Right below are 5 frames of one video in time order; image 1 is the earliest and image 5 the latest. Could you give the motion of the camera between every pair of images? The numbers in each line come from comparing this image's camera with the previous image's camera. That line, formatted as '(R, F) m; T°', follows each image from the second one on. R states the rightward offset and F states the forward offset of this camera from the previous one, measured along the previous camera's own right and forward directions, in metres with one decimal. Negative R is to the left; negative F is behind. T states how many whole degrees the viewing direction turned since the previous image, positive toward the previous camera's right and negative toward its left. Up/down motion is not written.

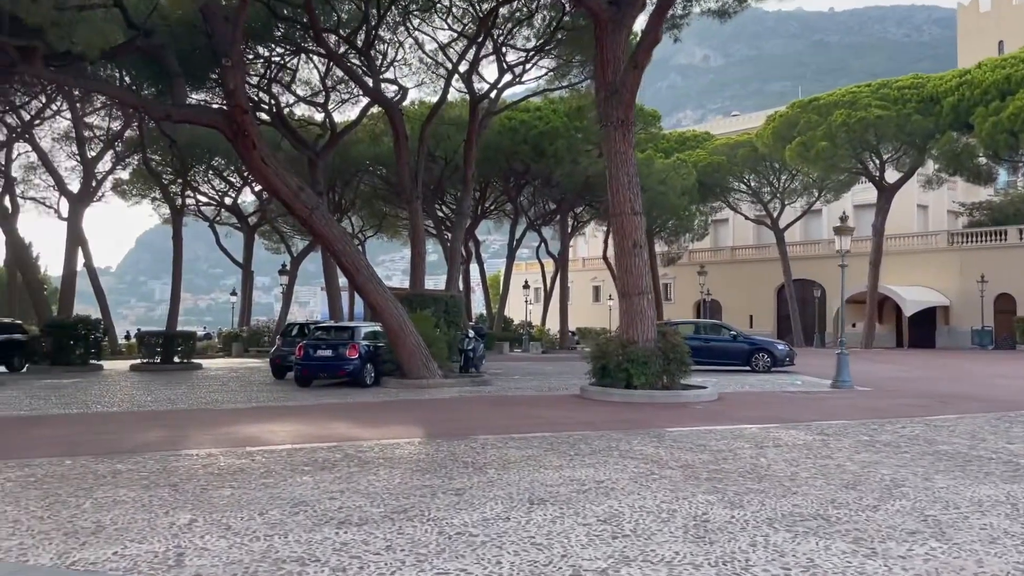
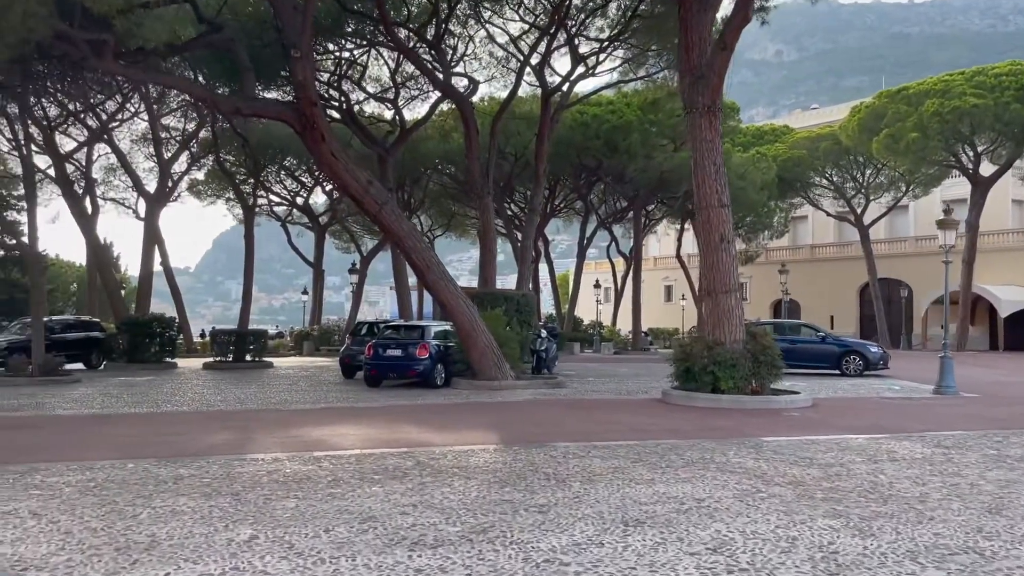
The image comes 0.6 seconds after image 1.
(-0.2, +0.7) m; -5°
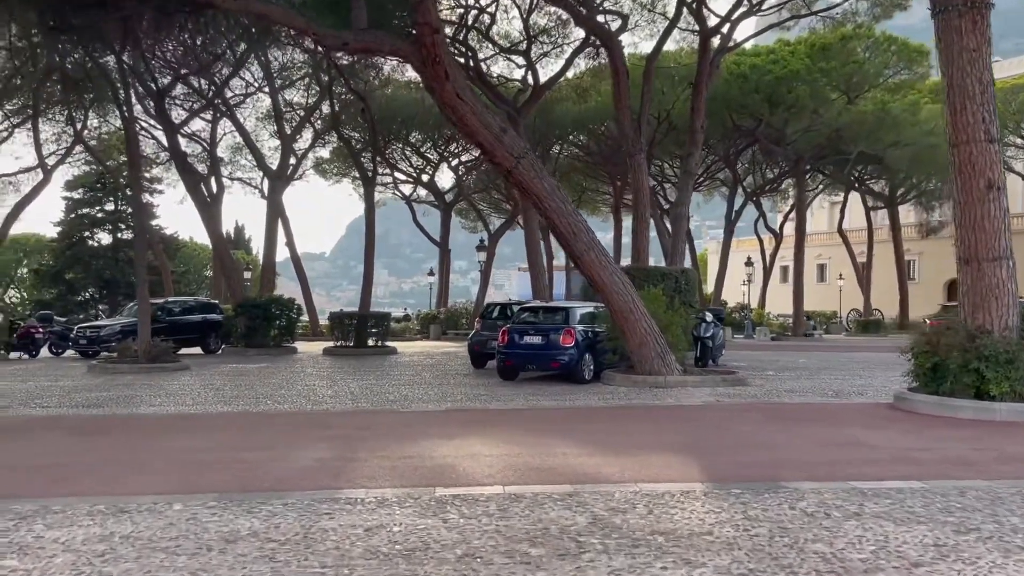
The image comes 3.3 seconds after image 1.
(-0.7, +3.2) m; -8°
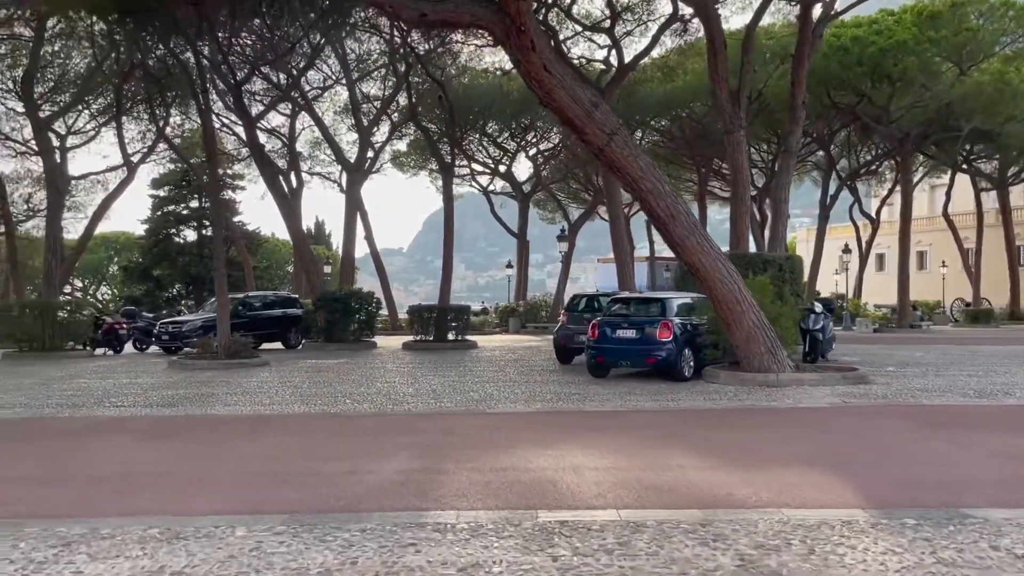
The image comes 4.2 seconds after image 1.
(-0.3, +1.0) m; -5°
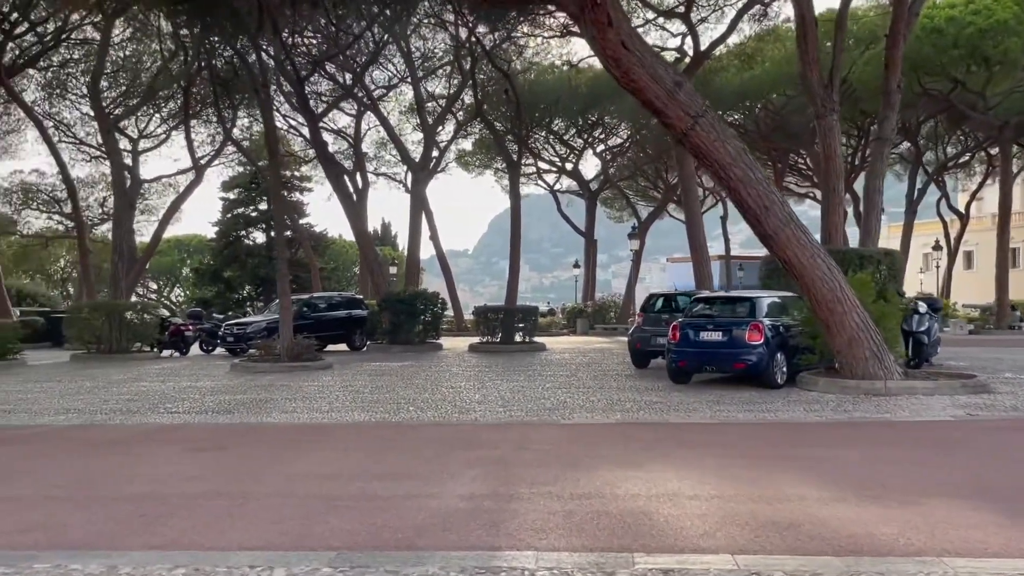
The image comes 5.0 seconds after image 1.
(-0.1, +1.0) m; -4°
